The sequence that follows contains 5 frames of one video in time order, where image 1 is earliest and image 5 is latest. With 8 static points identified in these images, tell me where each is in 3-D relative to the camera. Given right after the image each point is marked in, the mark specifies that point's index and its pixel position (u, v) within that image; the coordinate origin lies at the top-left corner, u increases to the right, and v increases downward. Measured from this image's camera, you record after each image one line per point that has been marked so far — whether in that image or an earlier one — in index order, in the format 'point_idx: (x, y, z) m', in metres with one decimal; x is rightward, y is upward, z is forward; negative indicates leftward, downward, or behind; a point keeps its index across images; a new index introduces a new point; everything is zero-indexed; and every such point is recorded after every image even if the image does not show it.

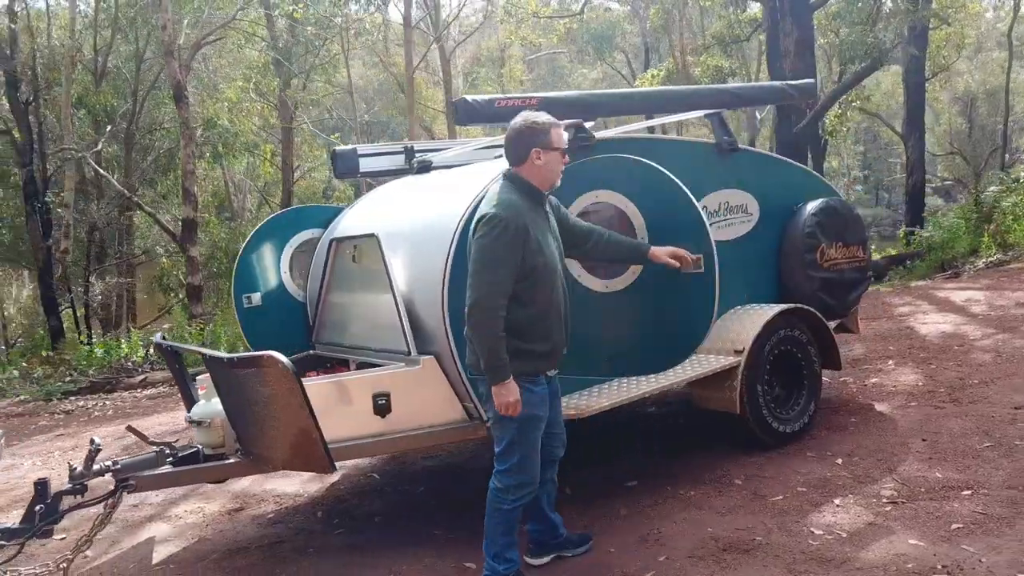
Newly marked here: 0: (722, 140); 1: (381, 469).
0: (+1.4, +1.0, +5.5) m
1: (-1.0, -1.3, +5.8) m
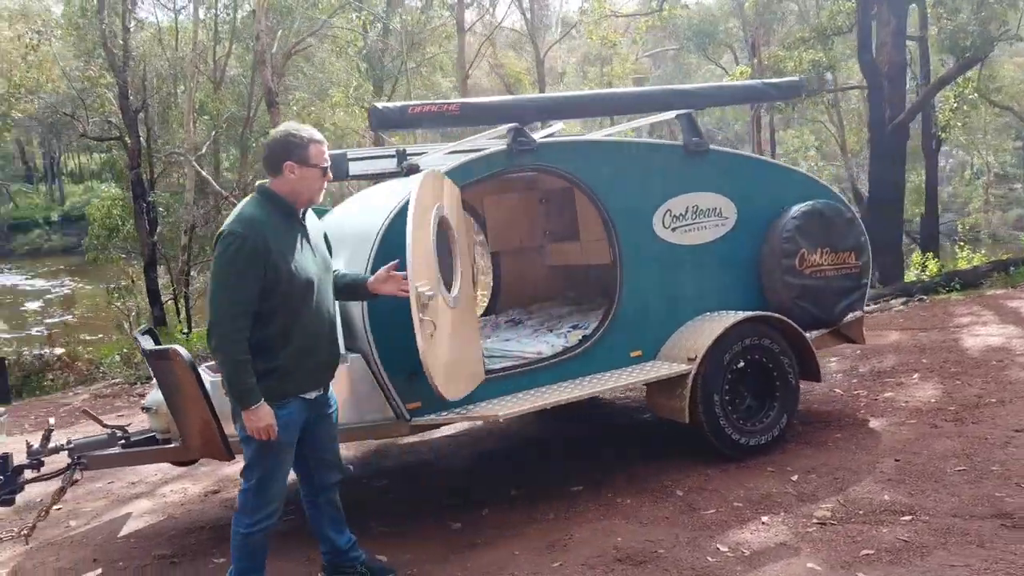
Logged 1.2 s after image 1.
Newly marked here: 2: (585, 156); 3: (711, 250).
0: (+1.2, +1.0, +5.4) m
1: (-1.2, -1.3, +6.0) m
2: (+0.4, +0.8, +5.0) m
3: (+1.3, +0.3, +5.4) m
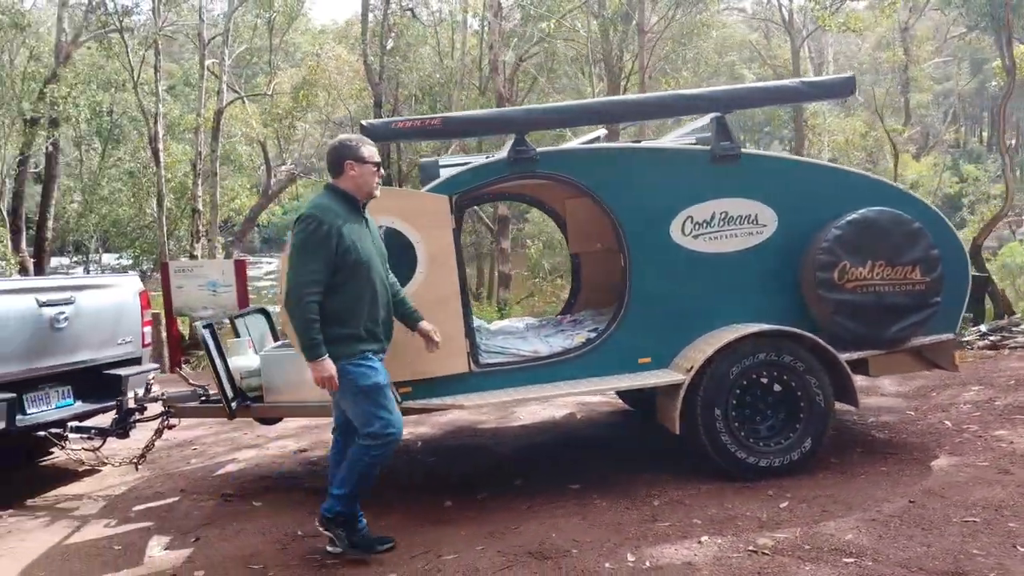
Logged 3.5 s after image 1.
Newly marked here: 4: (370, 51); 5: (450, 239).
0: (+1.3, +0.9, +5.2) m
1: (-0.7, -1.3, +6.7) m
2: (+0.5, +0.8, +5.1) m
3: (+1.5, +0.2, +5.2) m
4: (-3.2, +5.5, +18.5) m
5: (-0.4, +0.3, +4.9) m
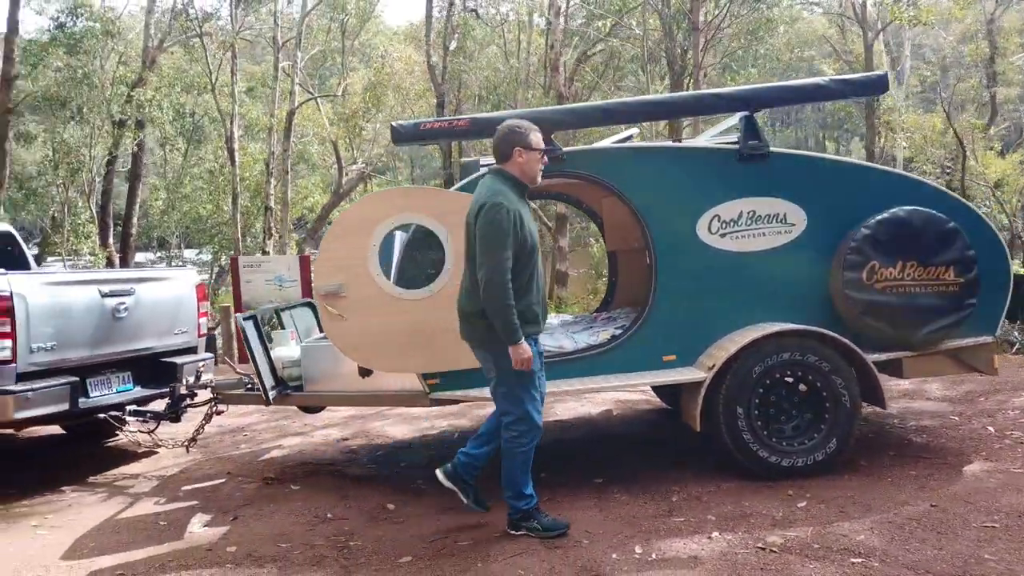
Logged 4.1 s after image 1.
0: (+1.5, +0.9, +5.2) m
1: (-0.4, -1.2, +6.8) m
2: (+0.7, +0.8, +5.2) m
3: (+1.7, +0.2, +5.2) m
4: (-1.8, +5.6, +18.8) m
5: (-0.2, +0.3, +5.1) m
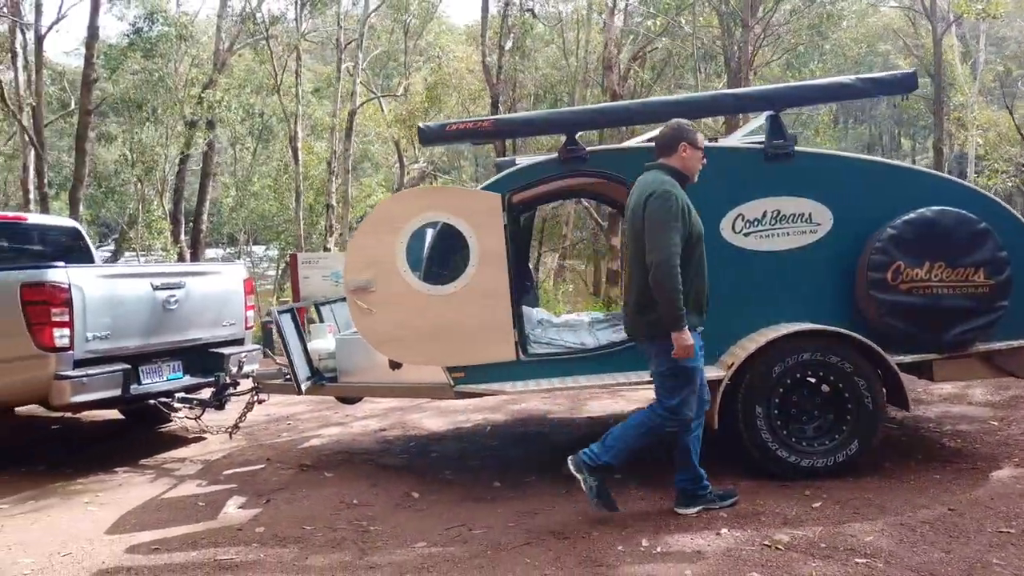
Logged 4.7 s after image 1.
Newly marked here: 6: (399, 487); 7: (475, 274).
0: (+1.7, +0.9, +5.2) m
1: (-0.1, -1.2, +7.0) m
2: (+0.9, +0.8, +5.2) m
3: (+1.8, +0.2, +5.2) m
4: (-0.5, +5.6, +19.0) m
5: (-0.1, +0.3, +5.2) m
6: (-0.7, -1.3, +5.4) m
7: (-0.2, +0.1, +5.2) m
